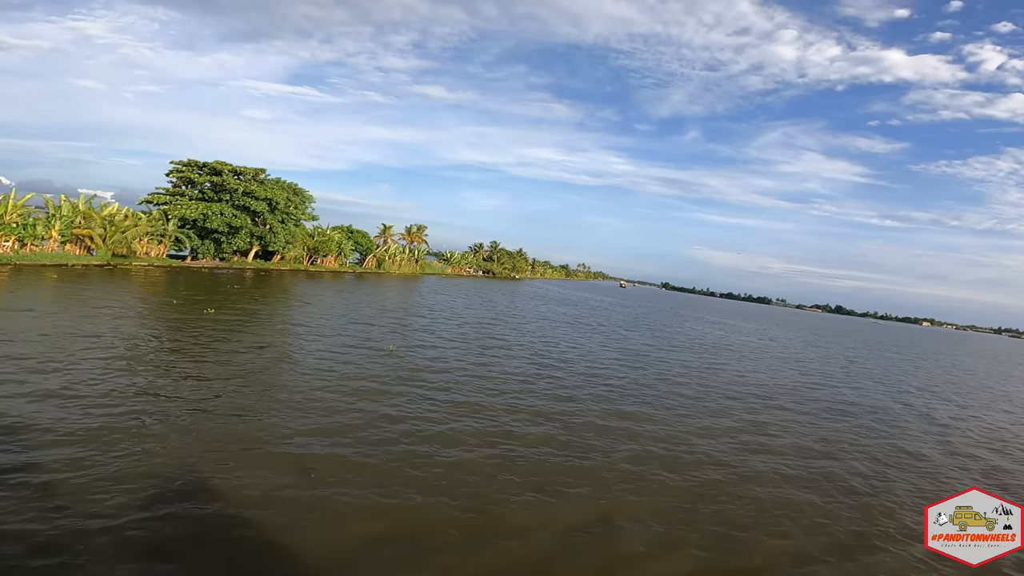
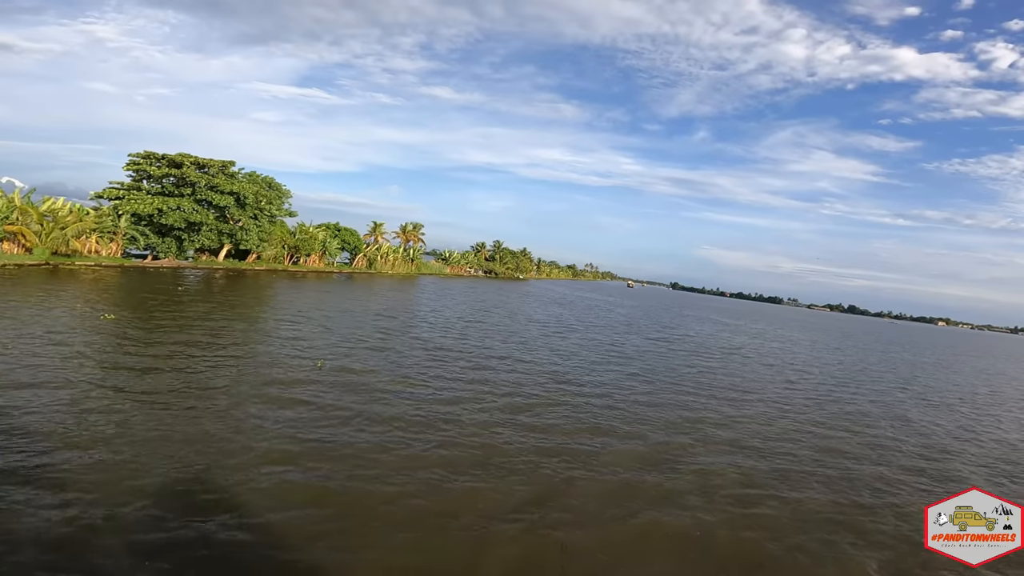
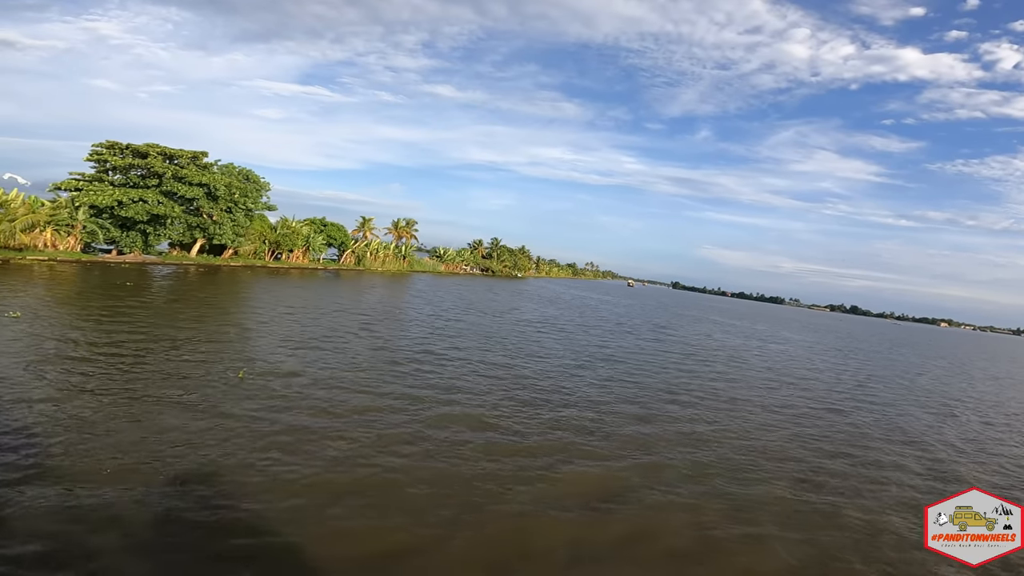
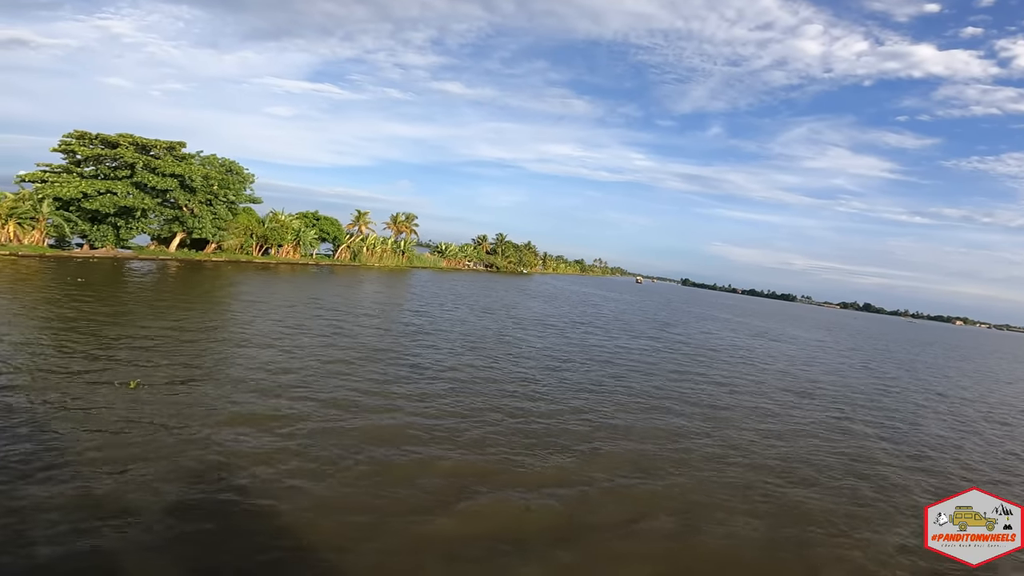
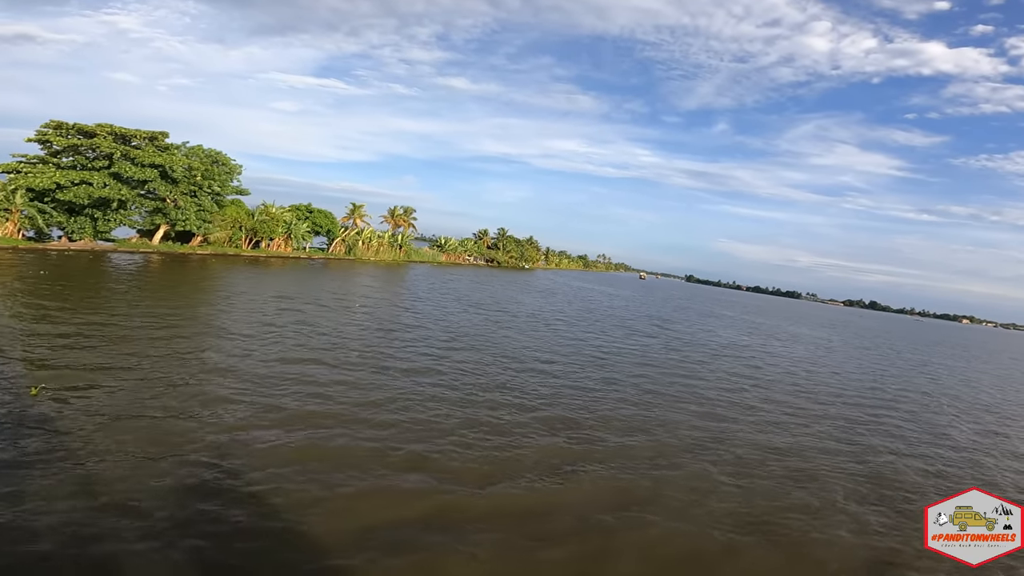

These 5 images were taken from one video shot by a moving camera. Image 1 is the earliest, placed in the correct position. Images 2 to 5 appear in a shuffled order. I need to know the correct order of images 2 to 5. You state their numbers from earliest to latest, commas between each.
2, 3, 4, 5
